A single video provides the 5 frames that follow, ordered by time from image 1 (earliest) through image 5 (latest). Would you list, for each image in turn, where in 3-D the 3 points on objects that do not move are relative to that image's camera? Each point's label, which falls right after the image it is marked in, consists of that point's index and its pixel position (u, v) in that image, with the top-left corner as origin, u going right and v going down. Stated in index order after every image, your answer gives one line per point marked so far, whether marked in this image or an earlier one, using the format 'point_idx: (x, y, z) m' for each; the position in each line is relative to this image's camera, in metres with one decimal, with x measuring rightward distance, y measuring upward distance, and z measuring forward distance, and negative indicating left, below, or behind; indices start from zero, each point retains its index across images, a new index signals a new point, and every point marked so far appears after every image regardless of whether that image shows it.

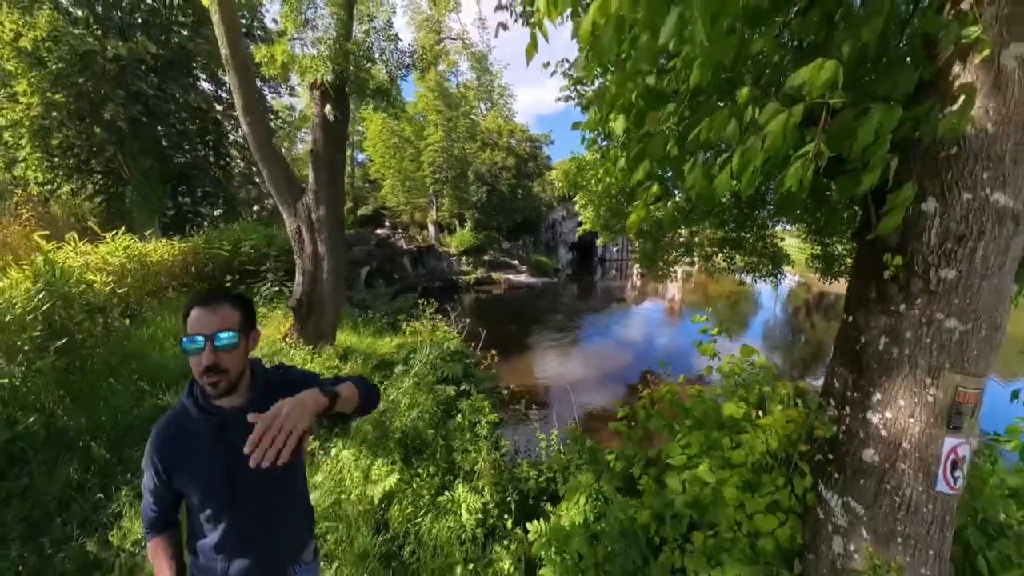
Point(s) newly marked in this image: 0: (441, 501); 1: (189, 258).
0: (-0.3, -1.1, +2.9) m
1: (-5.1, +0.5, +9.4) m
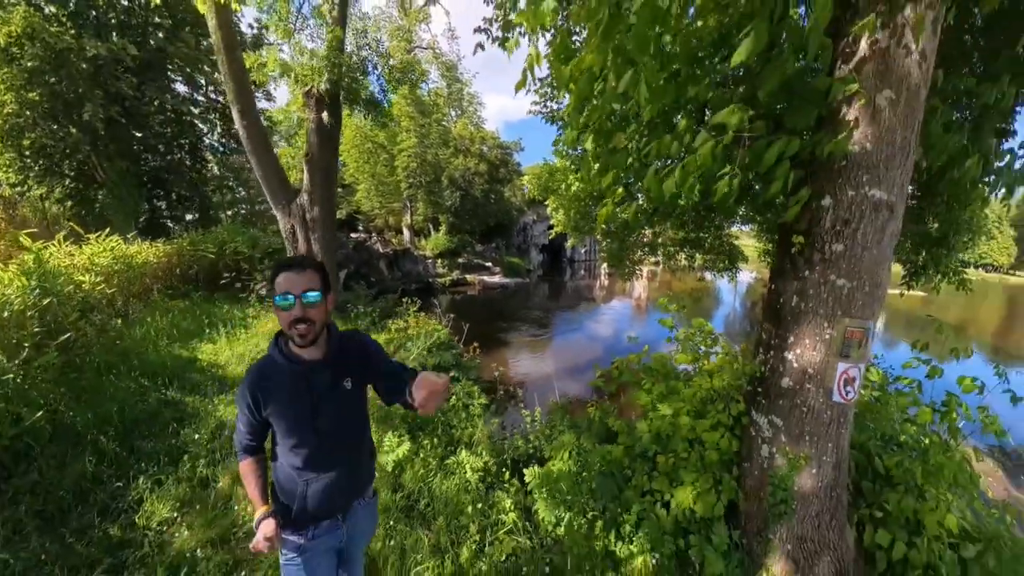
0: (-0.4, -1.0, +3.3) m
1: (-5.5, +0.4, +9.6) m
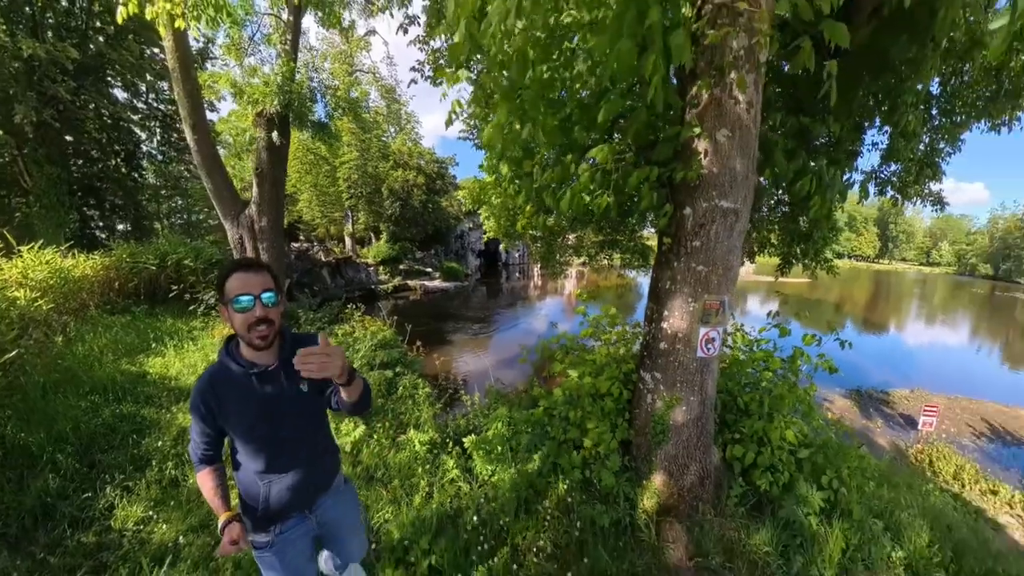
0: (-0.7, -1.0, +3.8) m
1: (-6.5, +0.2, +9.6) m
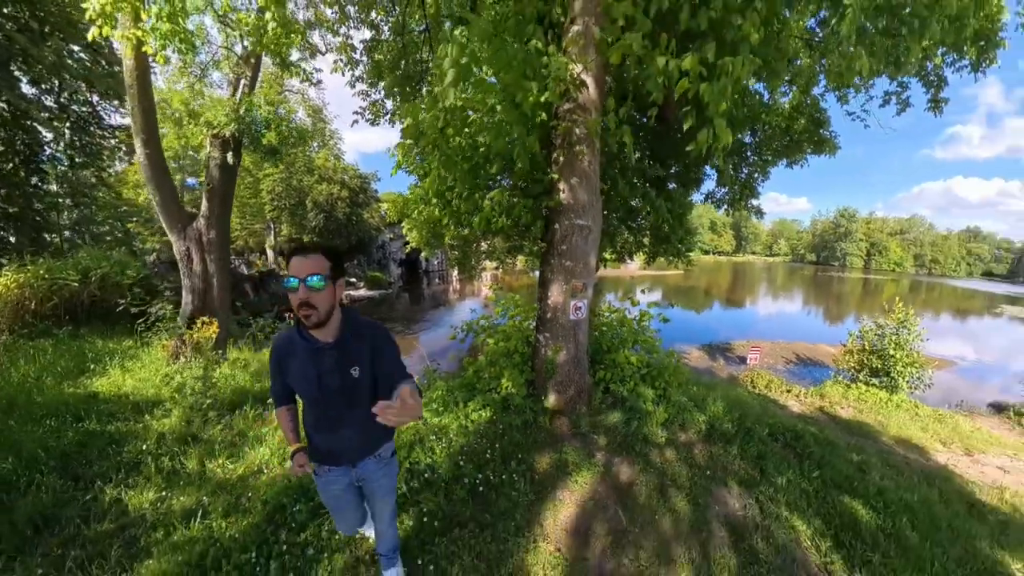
0: (-1.3, -1.0, +4.9) m
1: (-7.8, -0.2, +9.8) m
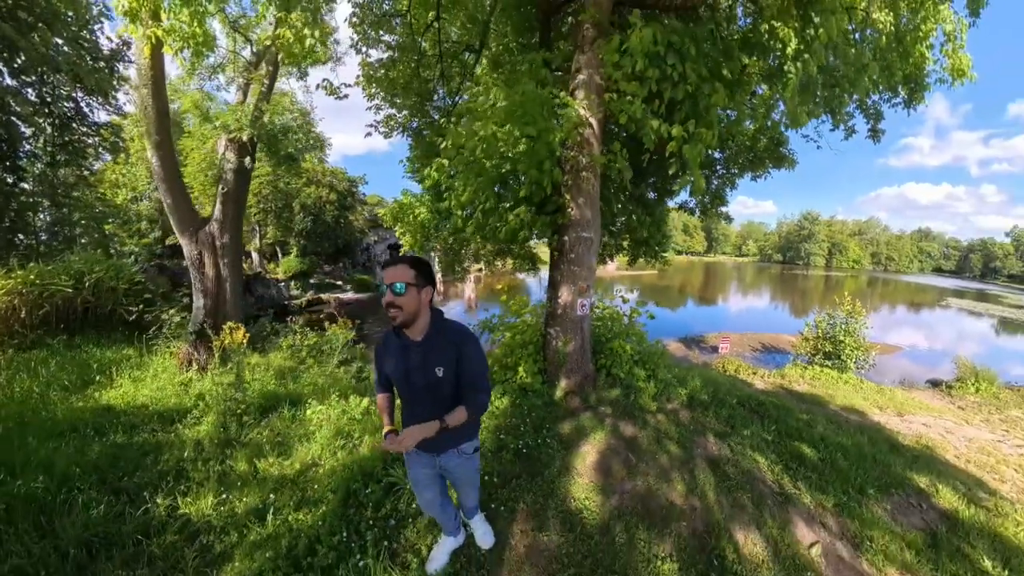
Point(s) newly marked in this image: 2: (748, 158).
0: (-1.2, -1.0, +5.5) m
1: (-8.0, -0.3, +10.1) m
2: (+2.6, +1.4, +6.5) m
